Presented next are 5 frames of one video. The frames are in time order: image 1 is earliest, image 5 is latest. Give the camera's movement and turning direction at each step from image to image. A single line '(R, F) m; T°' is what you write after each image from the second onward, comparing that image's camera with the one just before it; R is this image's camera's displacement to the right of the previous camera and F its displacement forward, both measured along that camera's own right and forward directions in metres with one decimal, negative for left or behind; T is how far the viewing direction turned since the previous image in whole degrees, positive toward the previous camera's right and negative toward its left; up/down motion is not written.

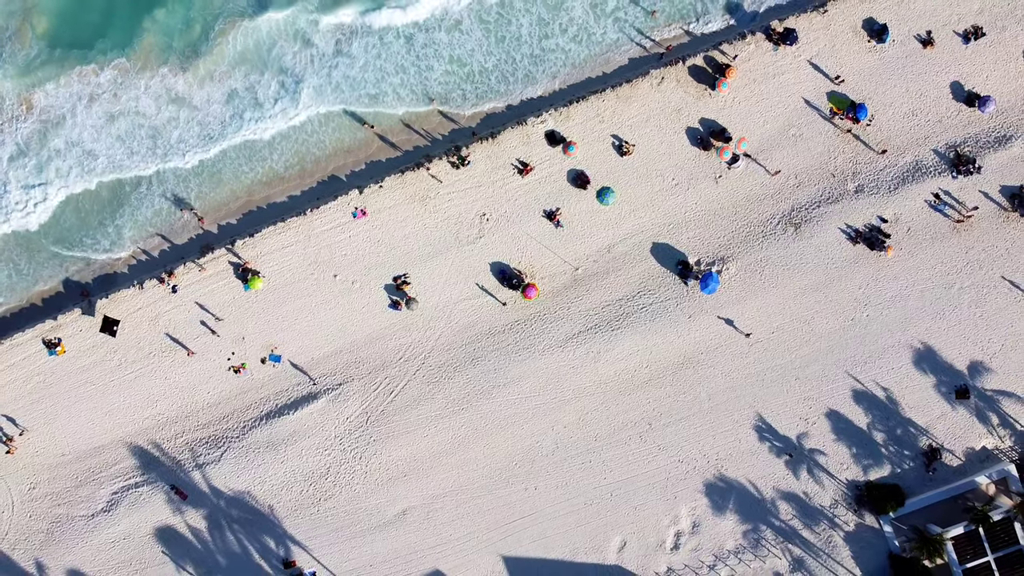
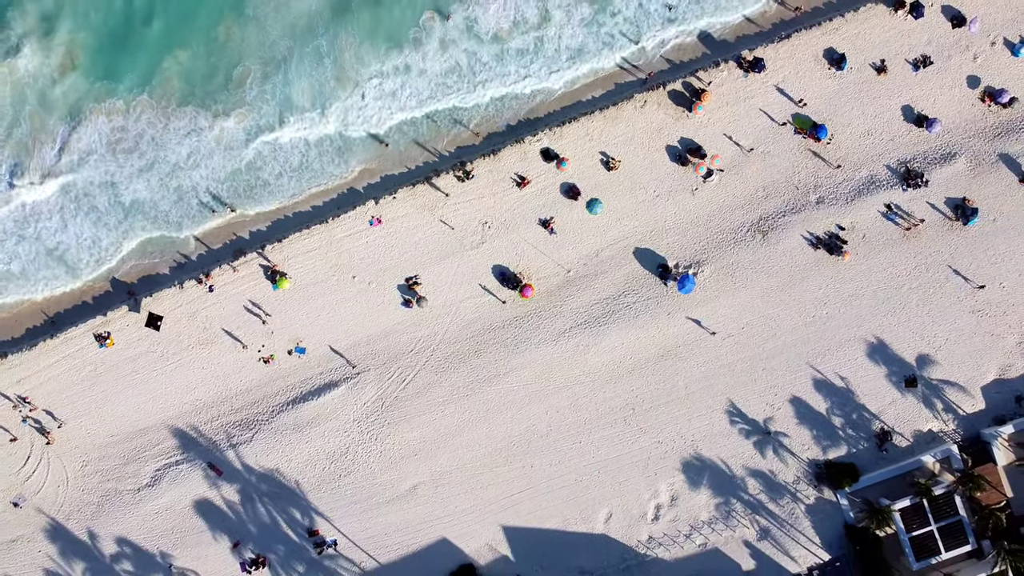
(+0.1, -3.1) m; 0°
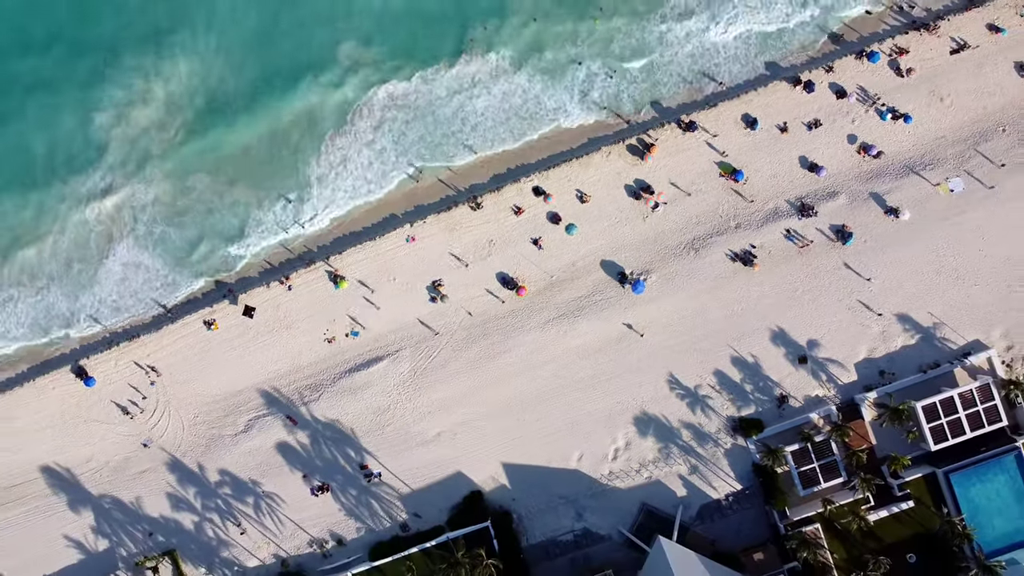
(+0.3, -10.2) m; 0°
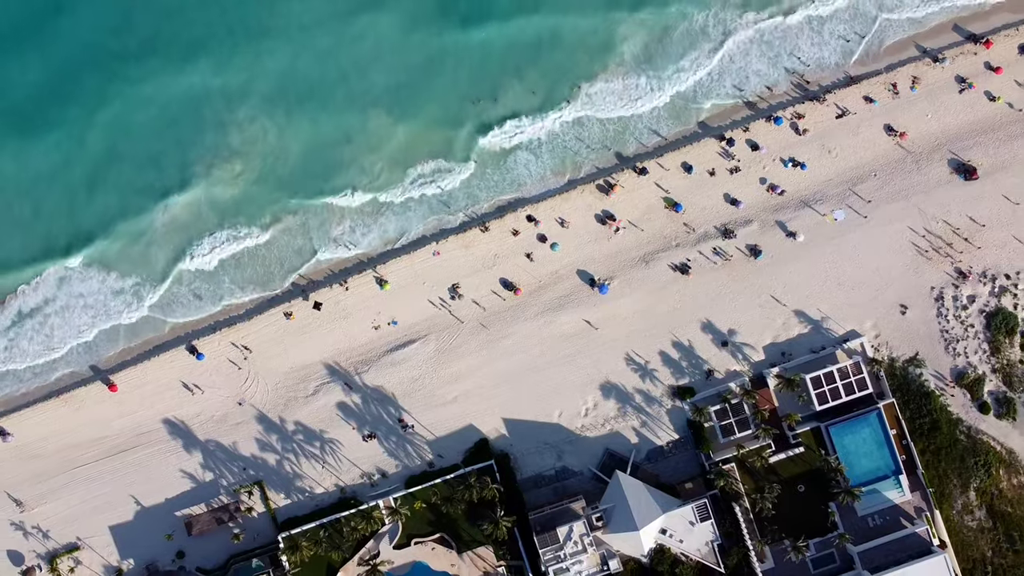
(+0.4, -13.7) m; 0°
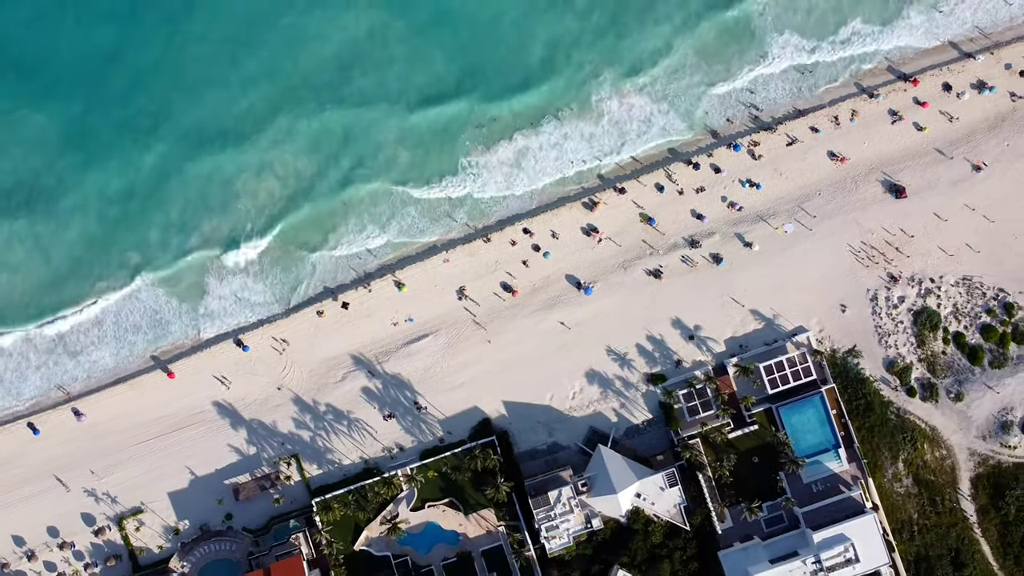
(+0.4, -9.1) m; 0°
